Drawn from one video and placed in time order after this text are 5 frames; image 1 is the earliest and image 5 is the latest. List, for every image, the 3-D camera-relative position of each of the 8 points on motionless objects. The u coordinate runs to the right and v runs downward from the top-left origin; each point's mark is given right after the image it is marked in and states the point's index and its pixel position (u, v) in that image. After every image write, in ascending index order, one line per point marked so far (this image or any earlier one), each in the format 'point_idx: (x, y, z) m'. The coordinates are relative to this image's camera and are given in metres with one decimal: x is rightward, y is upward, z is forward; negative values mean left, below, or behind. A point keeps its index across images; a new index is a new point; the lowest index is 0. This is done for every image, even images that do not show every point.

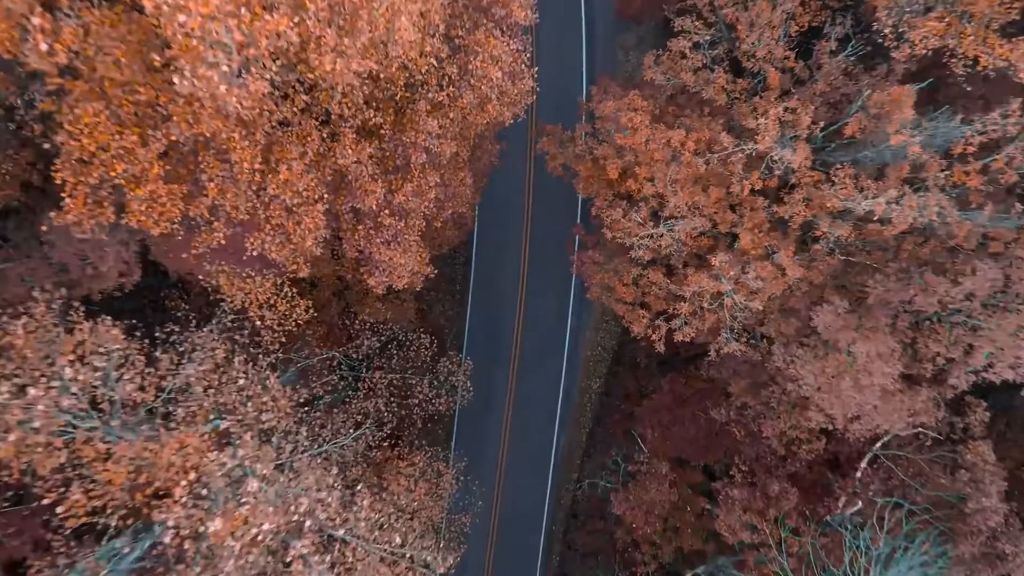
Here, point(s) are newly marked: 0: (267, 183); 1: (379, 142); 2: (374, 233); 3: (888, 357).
0: (-6.5, +2.7, +14.1) m
1: (-4.2, +4.6, +17.1) m
2: (-4.4, +1.8, +17.2) m
3: (+11.3, -2.1, +16.0) m
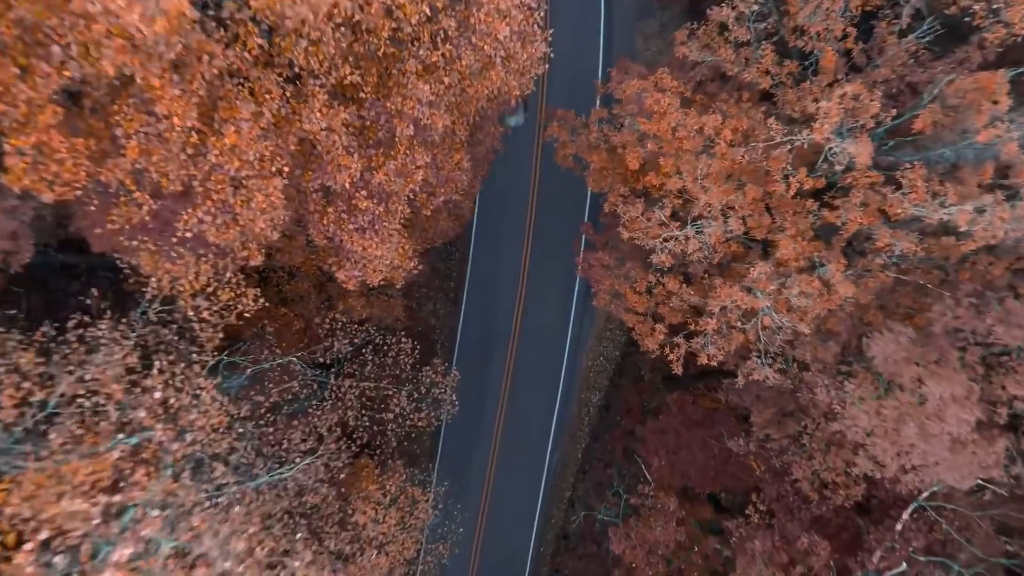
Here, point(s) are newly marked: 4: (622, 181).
0: (-6.4, +3.0, +11.2) m
1: (-4.1, +4.7, +14.2) m
2: (-4.4, +1.9, +14.4) m
3: (+11.1, -2.8, +13.2) m
4: (+4.0, +3.9, +19.6) m
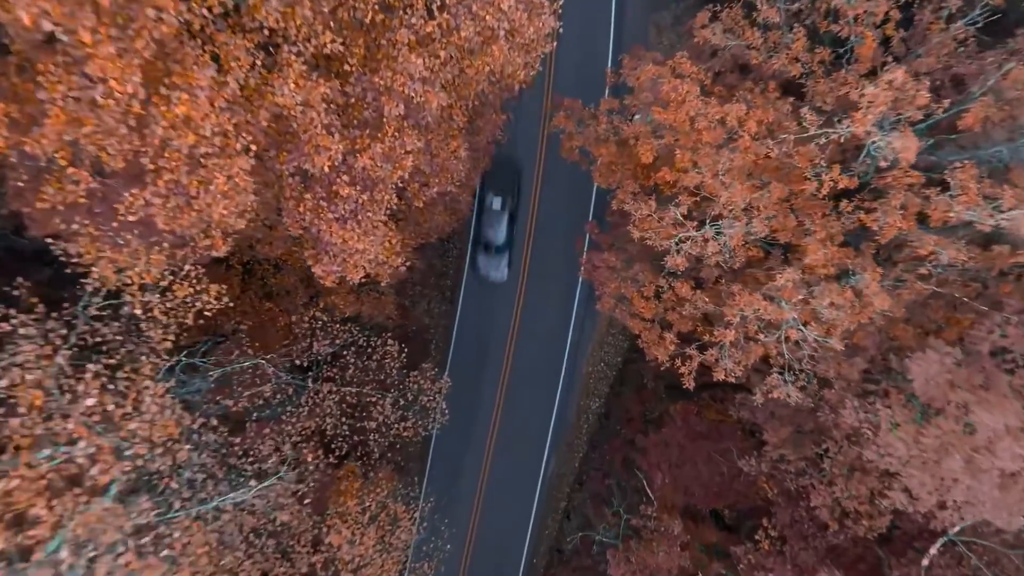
0: (-6.4, +3.1, +9.7) m
1: (-4.0, +4.8, +12.7) m
2: (-4.5, +2.0, +12.8) m
3: (+11.0, -3.1, +11.7) m
4: (+4.1, +3.8, +18.1) m
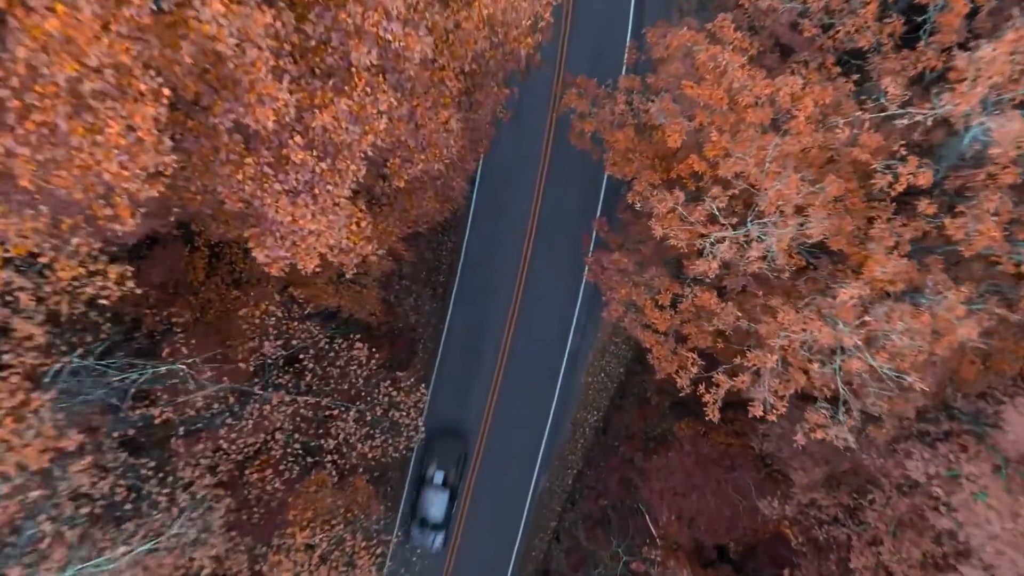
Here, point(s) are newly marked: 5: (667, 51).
0: (-6.4, +3.4, +7.0) m
1: (-3.9, +5.0, +10.0) m
2: (-4.5, +2.1, +10.1) m
3: (+10.6, -3.7, +9.0) m
4: (+4.1, +3.5, +15.4) m
5: (+4.1, +6.3, +14.2) m
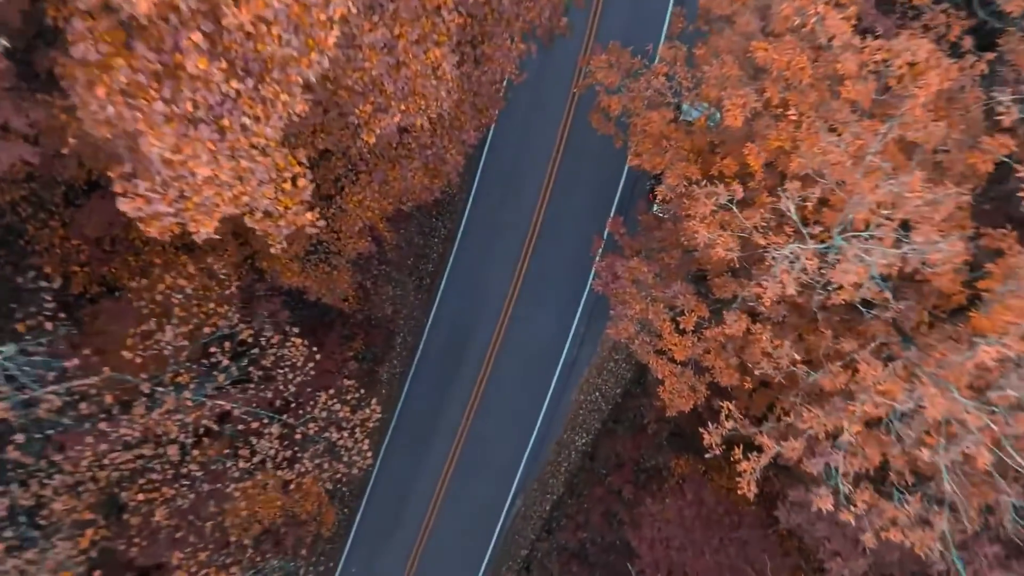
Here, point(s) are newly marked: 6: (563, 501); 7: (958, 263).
0: (-6.2, +3.9, +3.7) m
1: (-3.6, +5.3, +6.7) m
2: (-4.5, +2.6, +6.9) m
3: (+9.9, -4.9, +5.8) m
4: (+4.2, +3.1, +12.1) m
5: (+4.5, +5.8, +11.0) m
6: (+1.8, -7.8, +18.1) m
7: (+7.2, +0.4, +8.7) m
